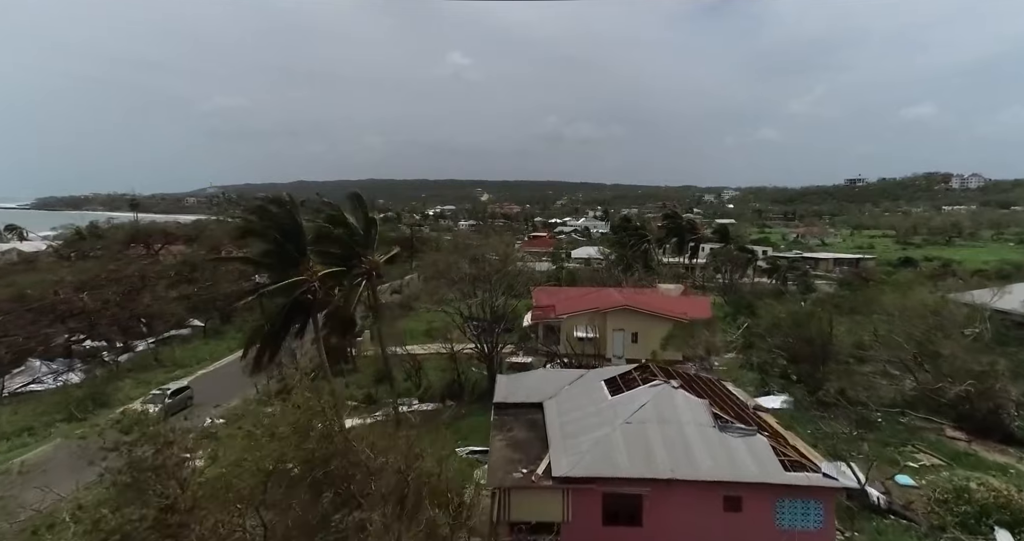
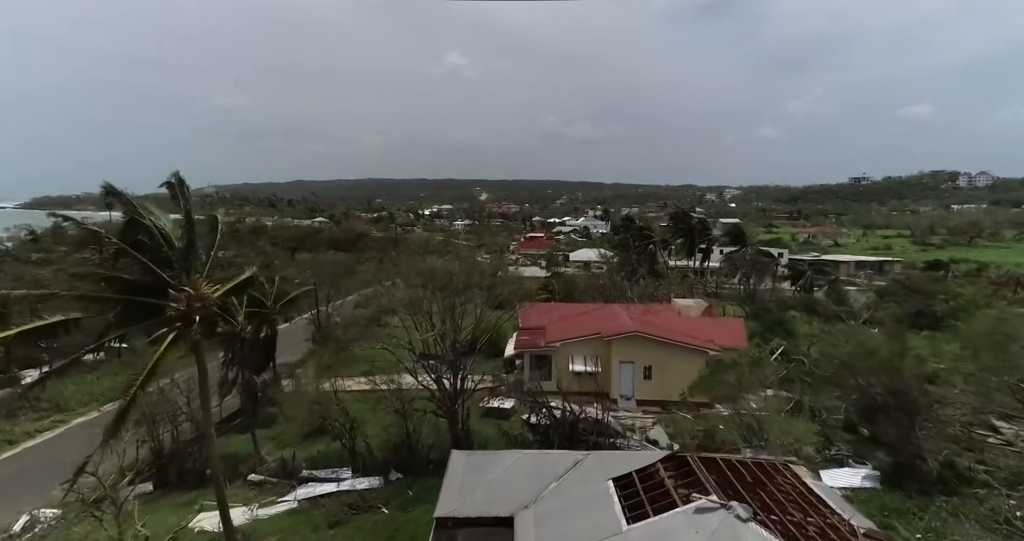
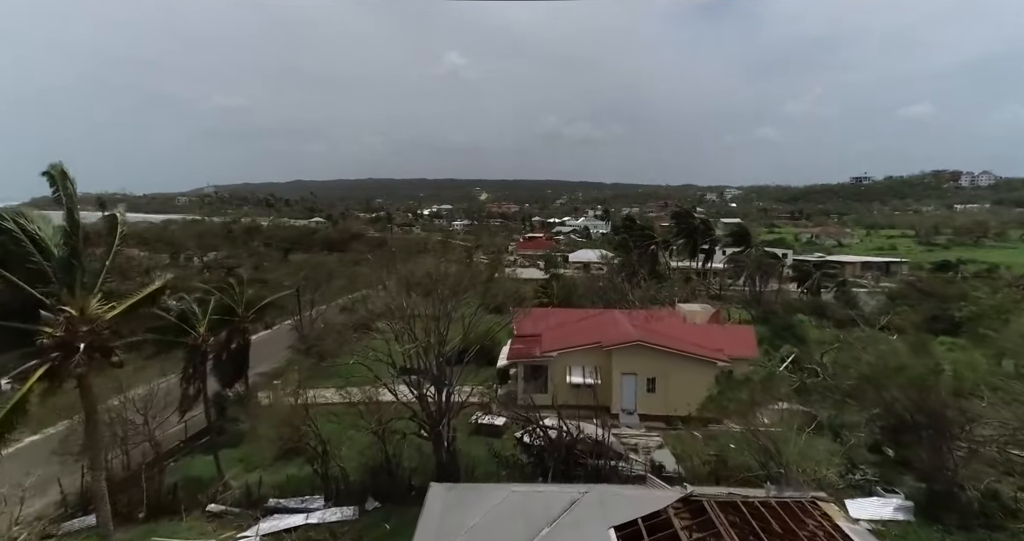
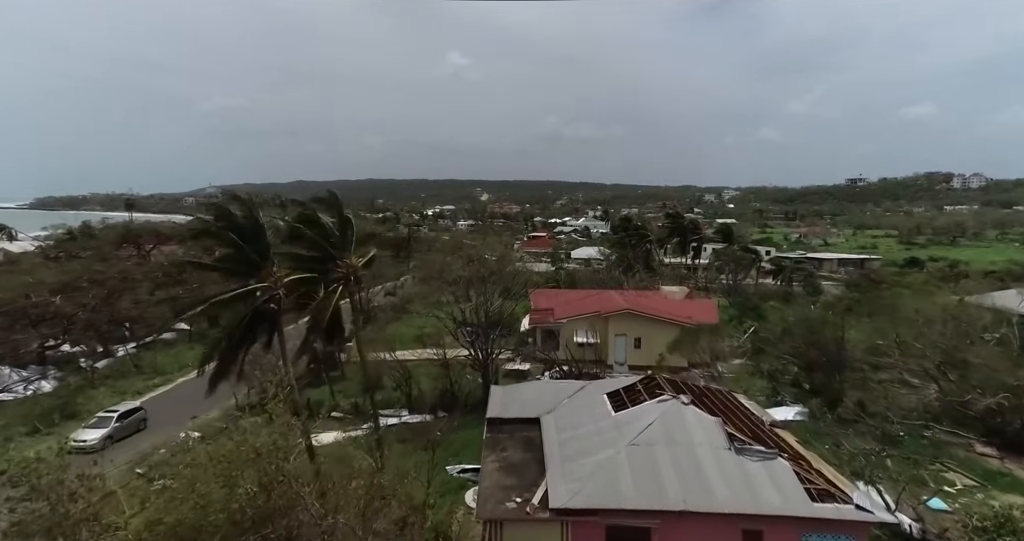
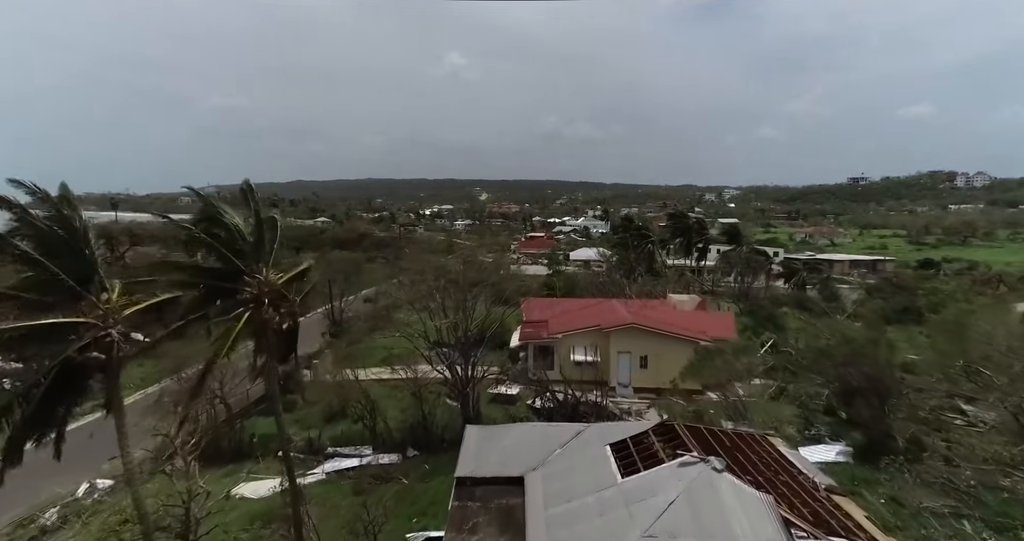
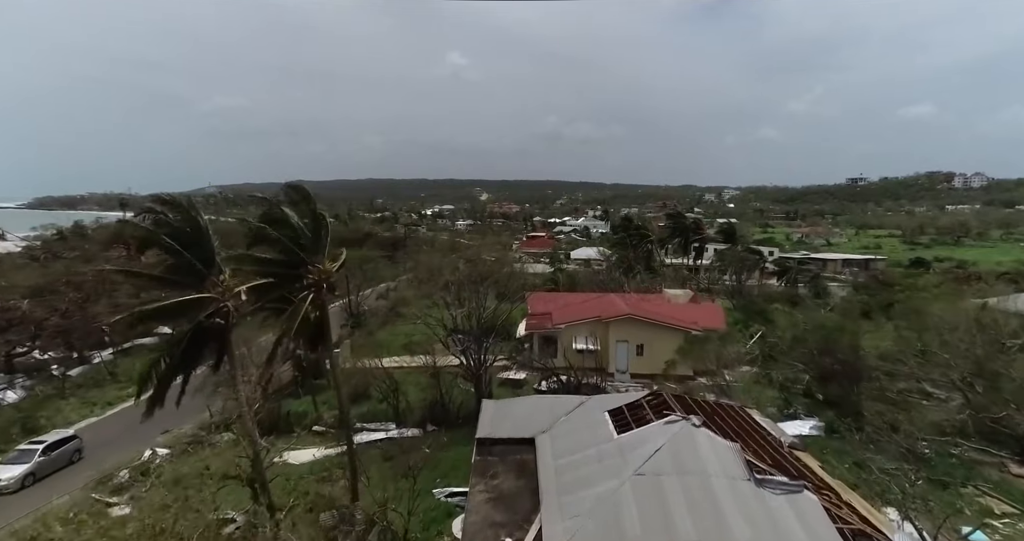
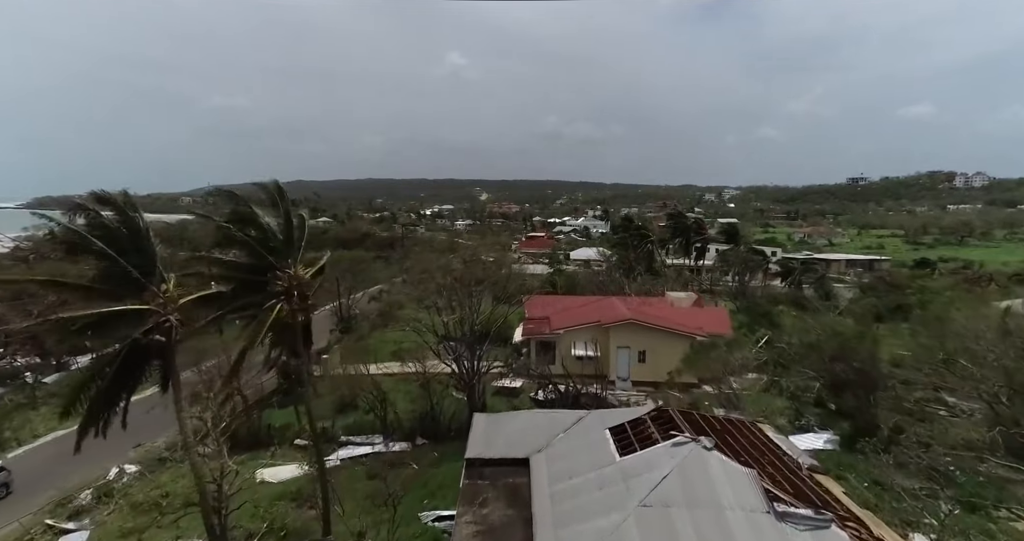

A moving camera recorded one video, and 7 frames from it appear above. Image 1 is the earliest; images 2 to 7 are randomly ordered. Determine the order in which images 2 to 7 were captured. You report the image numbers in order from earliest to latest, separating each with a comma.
4, 6, 7, 5, 2, 3
